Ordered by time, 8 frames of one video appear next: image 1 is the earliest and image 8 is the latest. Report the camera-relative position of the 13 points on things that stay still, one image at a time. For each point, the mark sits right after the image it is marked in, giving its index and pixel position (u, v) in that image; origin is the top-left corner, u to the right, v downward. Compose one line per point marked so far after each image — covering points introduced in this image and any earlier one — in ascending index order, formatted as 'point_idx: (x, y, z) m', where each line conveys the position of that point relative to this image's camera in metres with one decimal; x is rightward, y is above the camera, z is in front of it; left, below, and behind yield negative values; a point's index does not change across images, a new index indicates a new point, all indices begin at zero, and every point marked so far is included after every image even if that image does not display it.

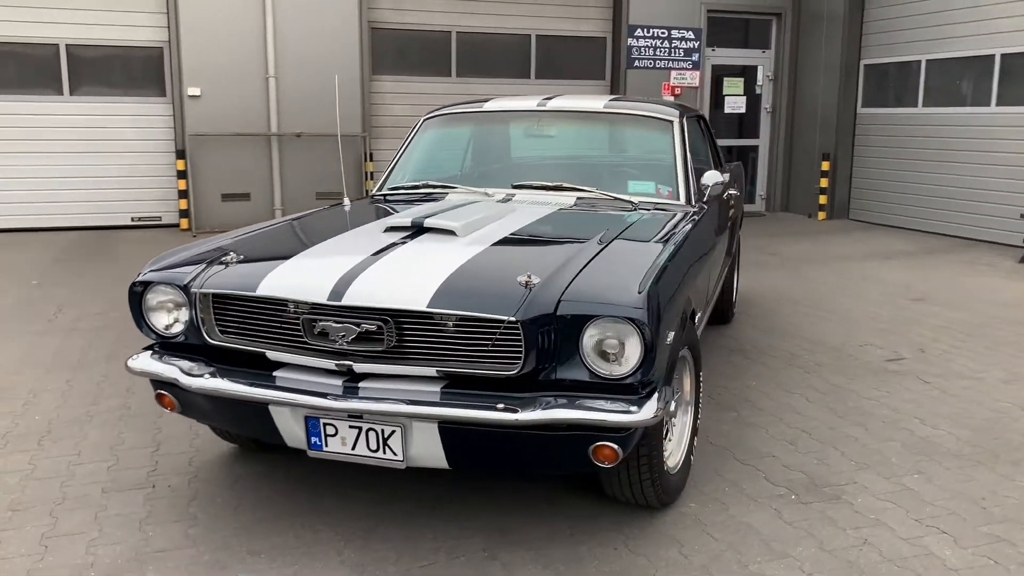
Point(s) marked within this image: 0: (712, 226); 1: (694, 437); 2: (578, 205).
0: (+1.0, +0.3, +4.6) m
1: (+0.7, -0.6, +3.6) m
2: (+0.3, +0.4, +4.2) m
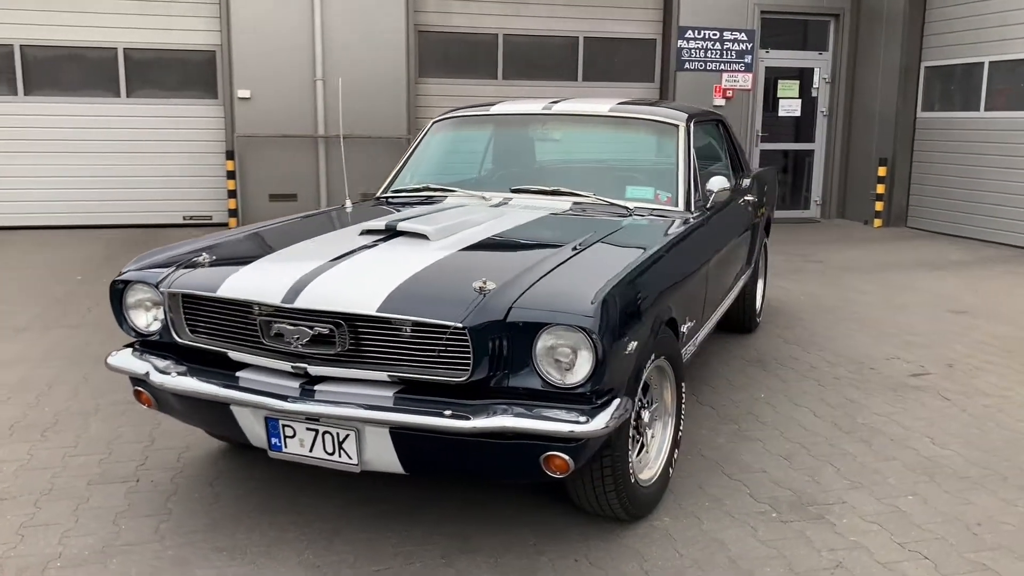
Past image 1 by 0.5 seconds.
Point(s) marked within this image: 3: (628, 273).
0: (+1.0, +0.3, +4.4) m
1: (+0.6, -0.6, +3.5) m
2: (+0.3, +0.4, +4.1) m
3: (+0.4, +0.1, +3.0) m
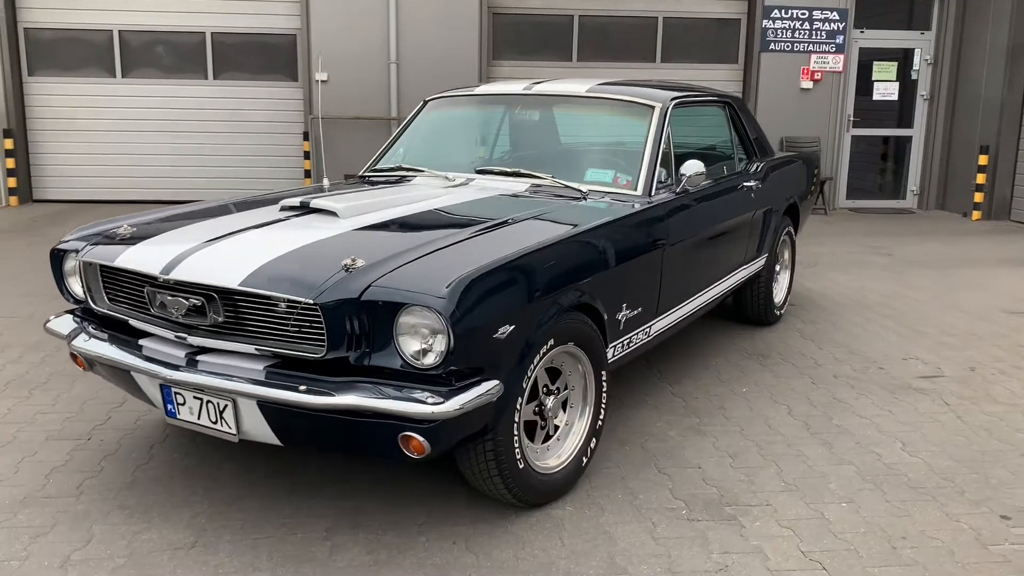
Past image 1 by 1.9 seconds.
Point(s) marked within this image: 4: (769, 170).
0: (+0.8, +0.3, +4.3) m
1: (+0.3, -0.6, +3.4) m
2: (+0.1, +0.5, +4.1) m
3: (0.0, +0.1, +3.0) m
4: (+1.6, +0.7, +5.5) m
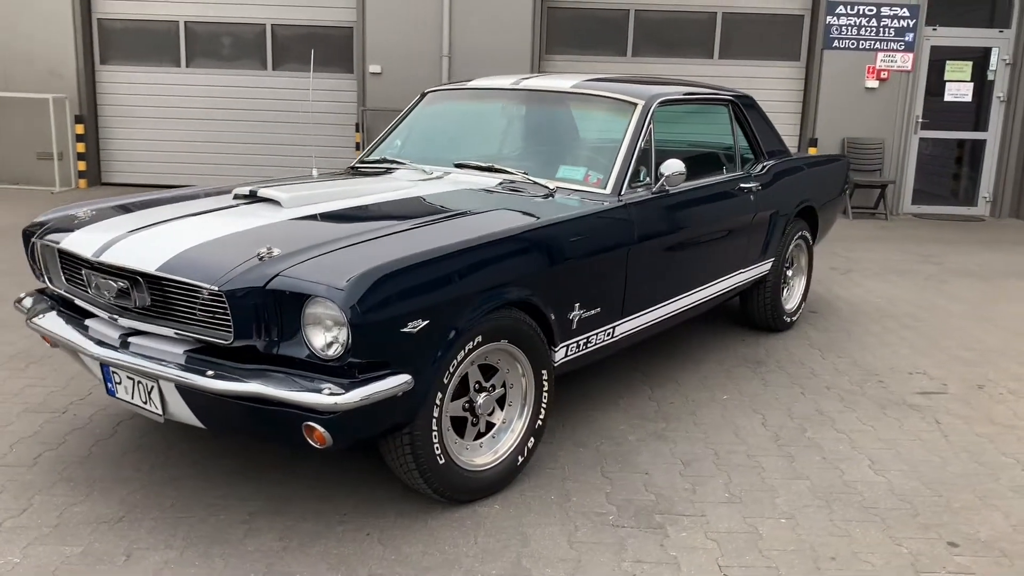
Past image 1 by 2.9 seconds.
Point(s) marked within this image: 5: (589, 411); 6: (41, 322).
0: (+0.7, +0.3, +4.2) m
1: (+0.1, -0.6, +3.4) m
2: (-0.1, +0.5, +4.1) m
3: (-0.2, +0.1, +3.0) m
4: (+1.6, +0.7, +5.3) m
5: (+0.4, -0.6, +4.2) m
6: (-1.7, -0.1, +3.3) m
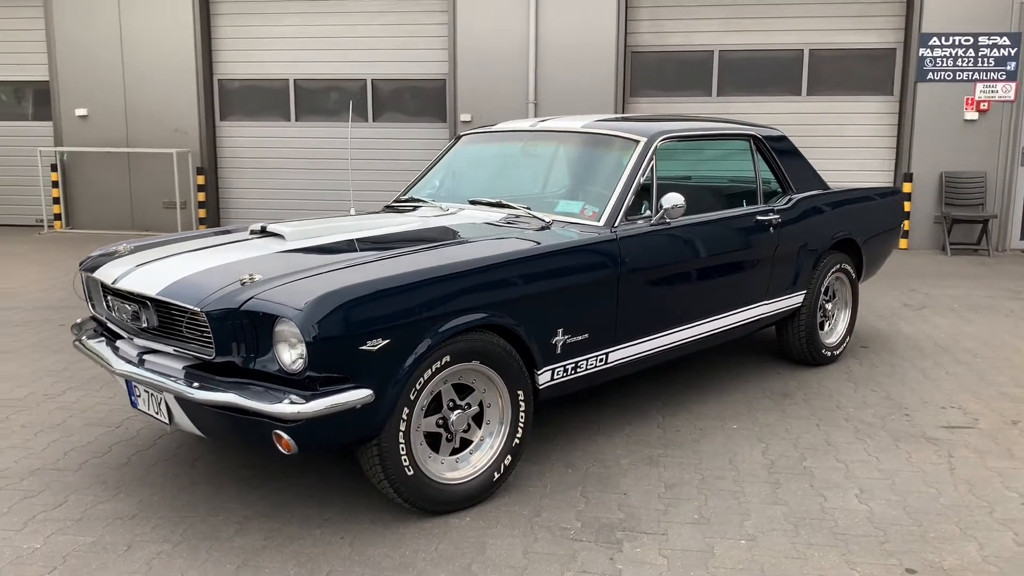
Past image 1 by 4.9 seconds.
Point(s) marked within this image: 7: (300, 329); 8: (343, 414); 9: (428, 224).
0: (+0.7, +0.2, +4.3) m
1: (0.0, -0.7, +3.6) m
2: (0.0, +0.3, +4.3) m
3: (-0.4, 0.0, +3.2) m
4: (+1.8, +0.5, +5.3) m
5: (+0.4, -0.7, +4.3) m
6: (-1.8, -0.2, +3.8) m
7: (-0.7, -0.1, +2.9) m
8: (-0.6, -0.4, +3.1) m
9: (-0.4, +0.3, +4.3) m
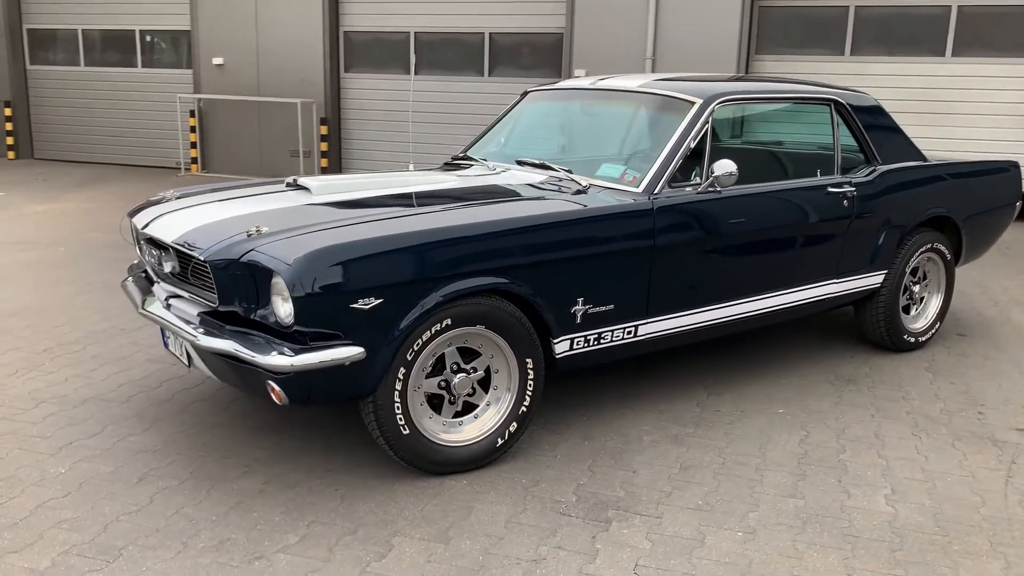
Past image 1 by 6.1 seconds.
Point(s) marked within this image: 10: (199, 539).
0: (+0.9, +0.3, +4.1) m
1: (0.0, -0.5, +3.5) m
2: (+0.1, +0.5, +4.2) m
3: (-0.4, +0.2, +3.2) m
4: (+2.1, +0.6, +4.9) m
5: (+0.5, -0.6, +4.2) m
6: (-1.7, 0.0, +4.0) m
7: (-0.7, 0.0, +3.0) m
8: (-0.6, -0.3, +3.1) m
9: (-0.2, +0.5, +4.2) m
10: (-1.0, -0.8, +2.9) m
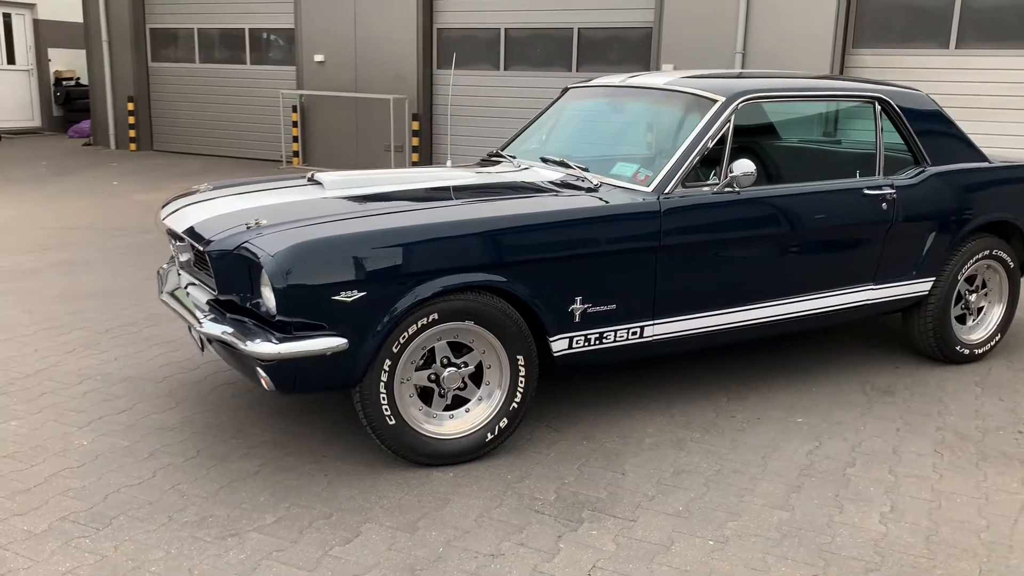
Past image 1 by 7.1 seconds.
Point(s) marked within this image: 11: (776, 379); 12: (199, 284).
0: (+1.0, +0.3, +4.0) m
1: (0.0, -0.5, +3.6) m
2: (+0.2, +0.5, +4.2) m
3: (-0.4, +0.2, +3.3) m
4: (+2.3, +0.6, +4.6) m
5: (+0.6, -0.6, +4.1) m
6: (-1.7, +0.1, +4.2) m
7: (-0.8, 0.0, +3.1) m
8: (-0.7, -0.3, +3.2) m
9: (-0.1, +0.5, +4.3) m
10: (-1.1, -0.8, +3.1) m
11: (+1.4, -0.5, +4.6) m
12: (-1.3, 0.0, +3.7) m
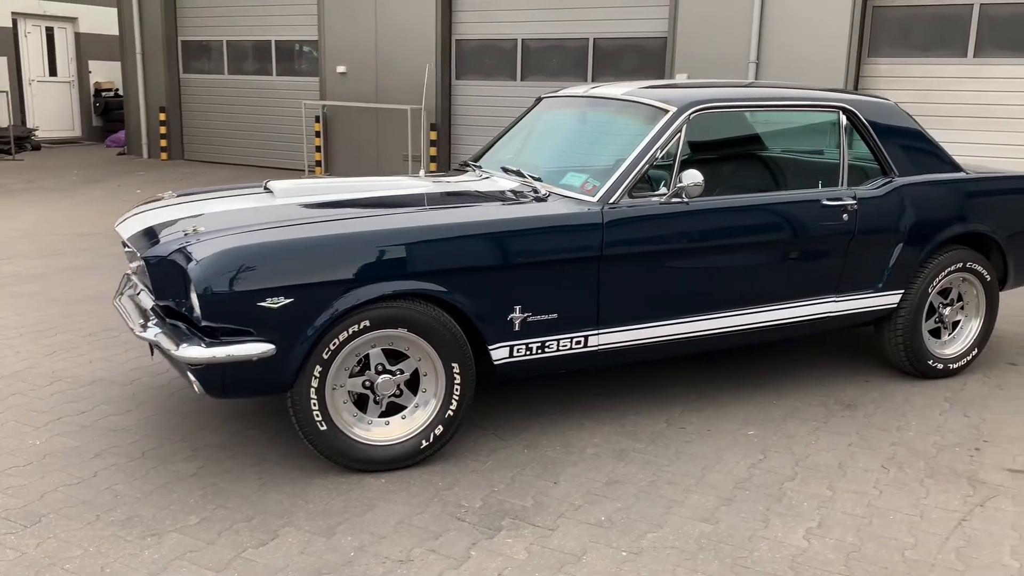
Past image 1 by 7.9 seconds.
0: (+0.7, +0.3, +3.9) m
1: (-0.3, -0.6, +3.6) m
2: (0.0, +0.5, +4.2) m
3: (-0.7, +0.2, +3.3) m
4: (+2.1, +0.5, +4.6) m
5: (+0.3, -0.6, +4.1) m
6: (-1.9, +0.1, +4.3) m
7: (-1.1, 0.0, +3.2) m
8: (-1.0, -0.3, +3.3) m
9: (-0.3, +0.5, +4.3) m
10: (-1.4, -0.8, +3.2) m
11: (+1.1, -0.5, +4.5) m
12: (-1.5, 0.0, +3.8) m
